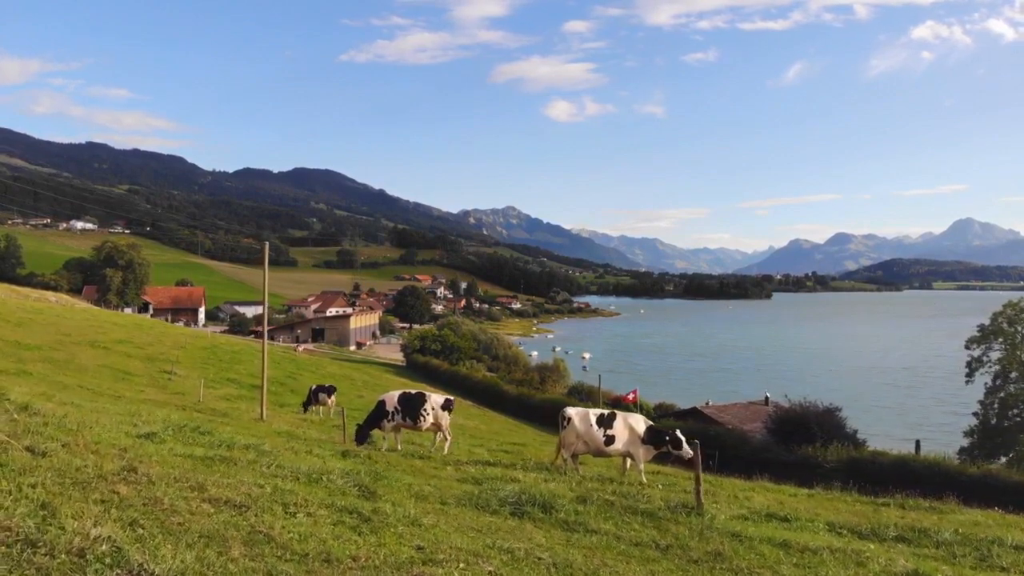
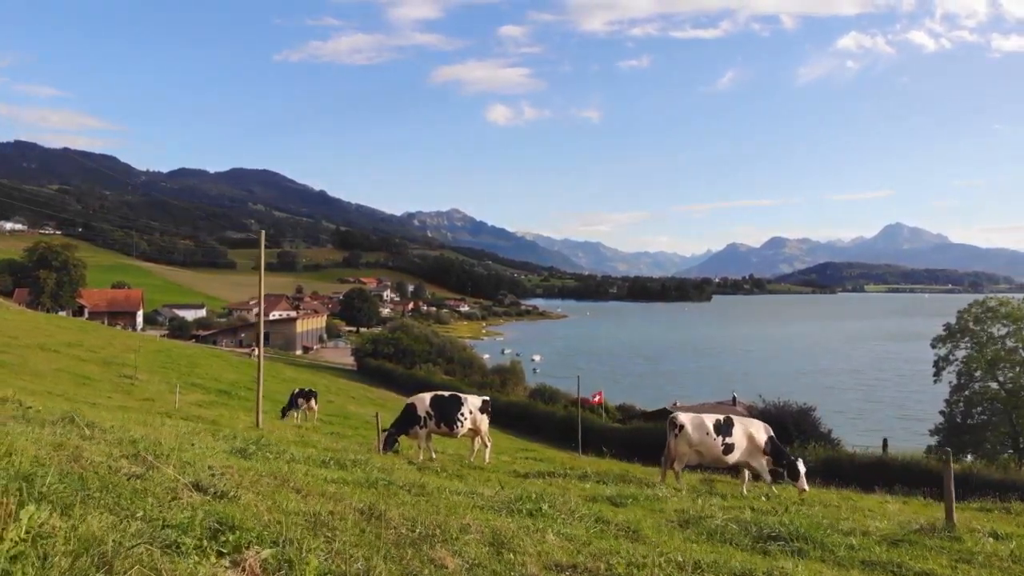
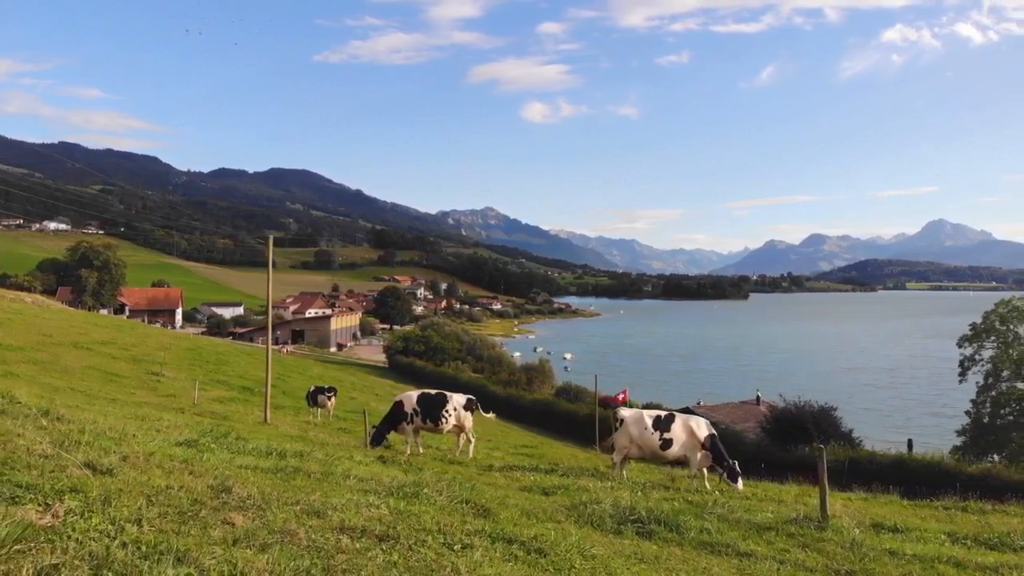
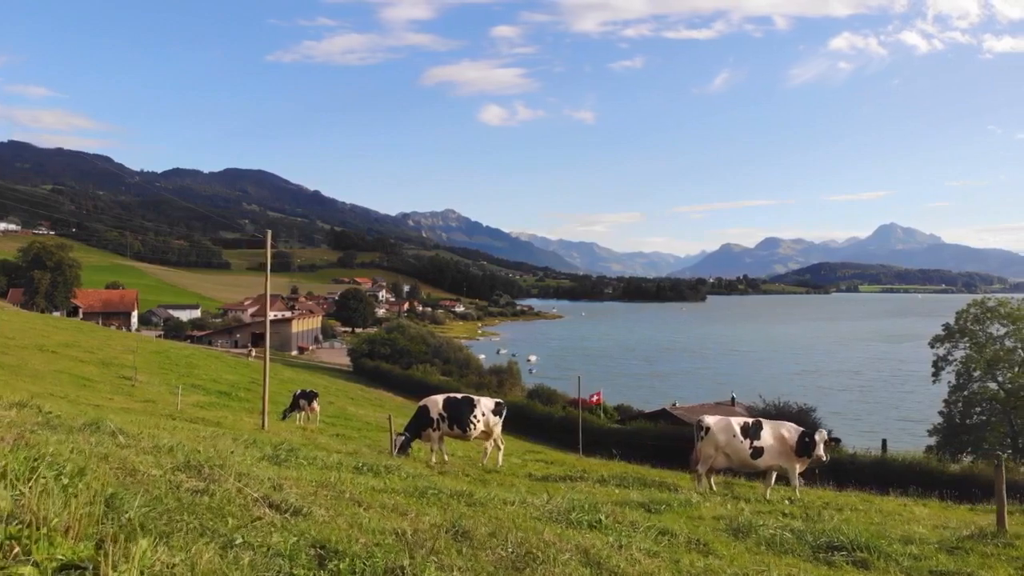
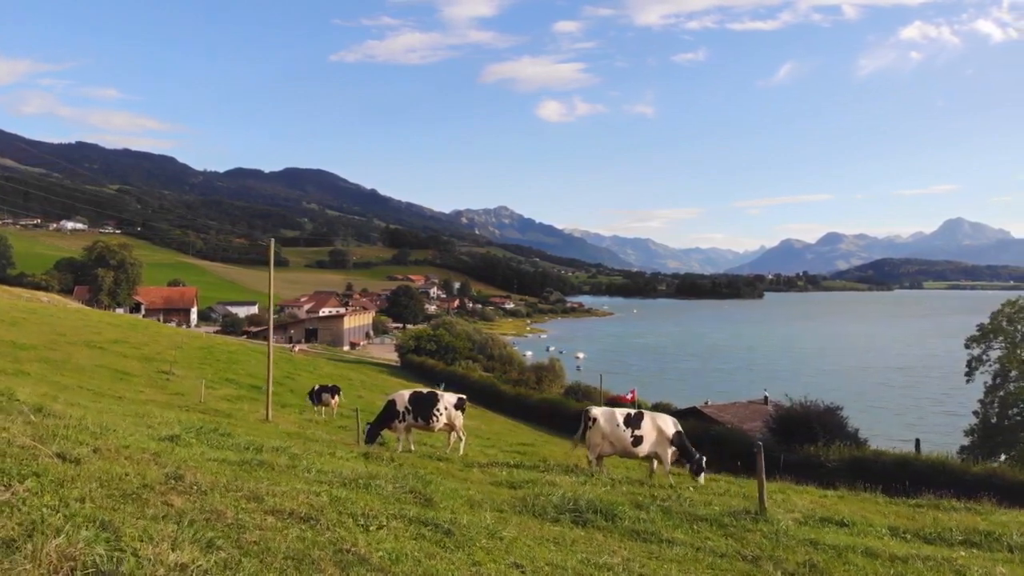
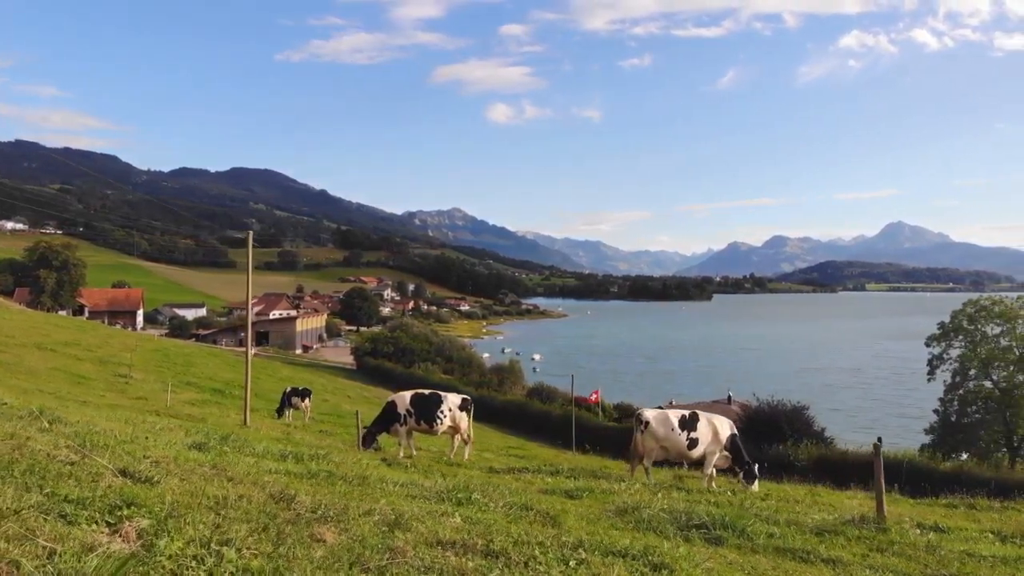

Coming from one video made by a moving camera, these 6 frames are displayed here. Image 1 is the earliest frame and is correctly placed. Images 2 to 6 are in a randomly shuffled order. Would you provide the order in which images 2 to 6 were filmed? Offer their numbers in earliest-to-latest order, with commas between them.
5, 3, 6, 2, 4
